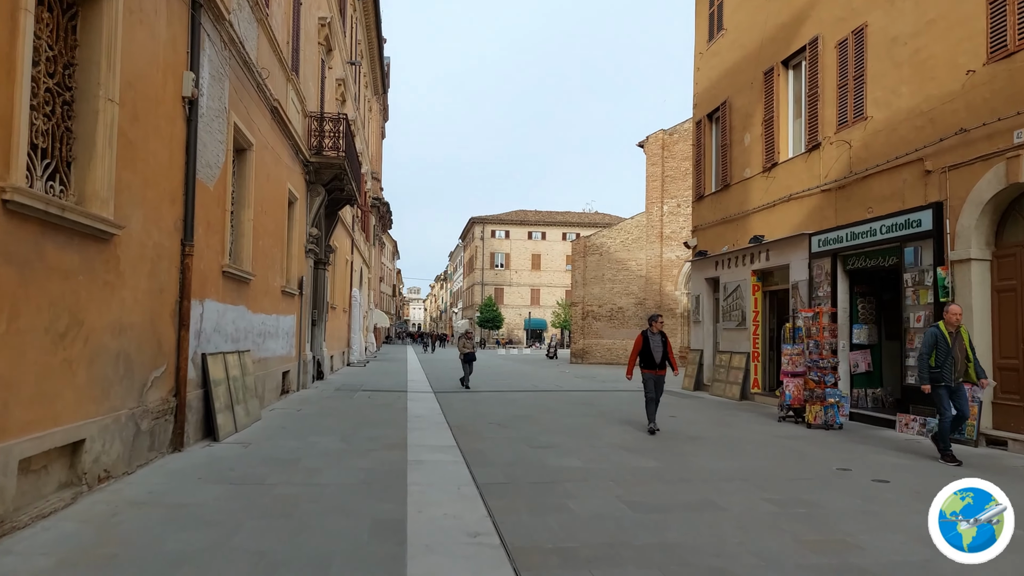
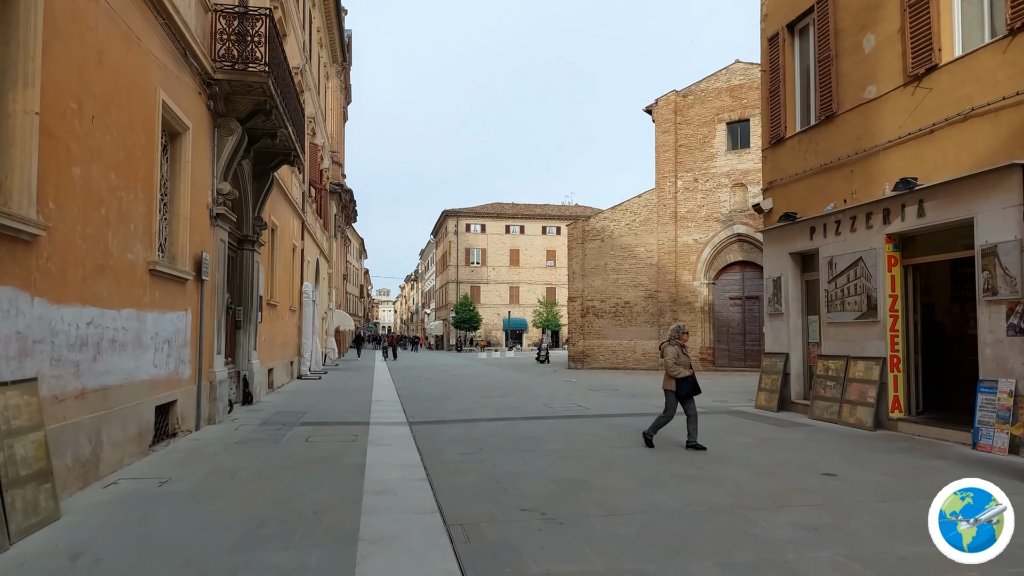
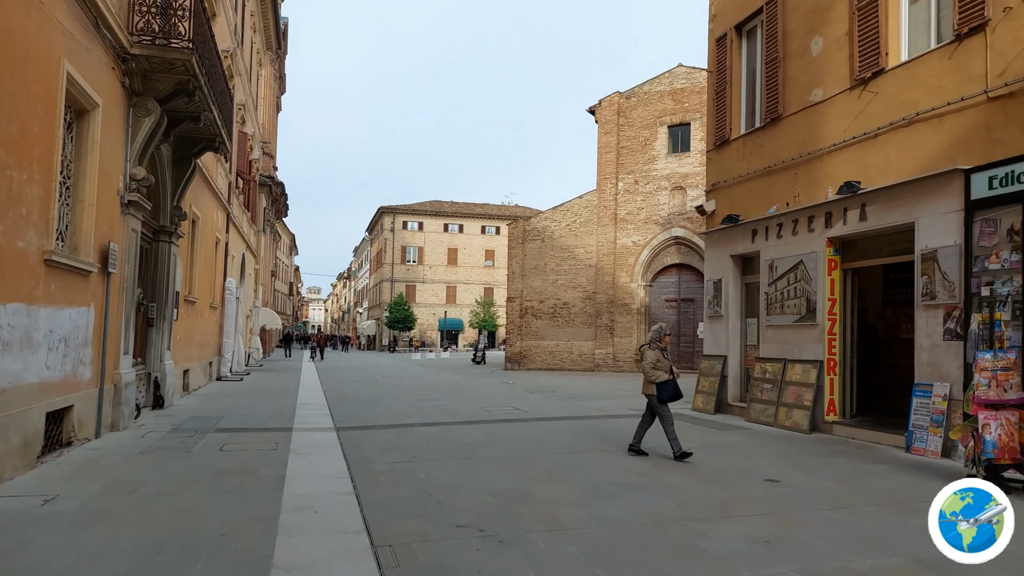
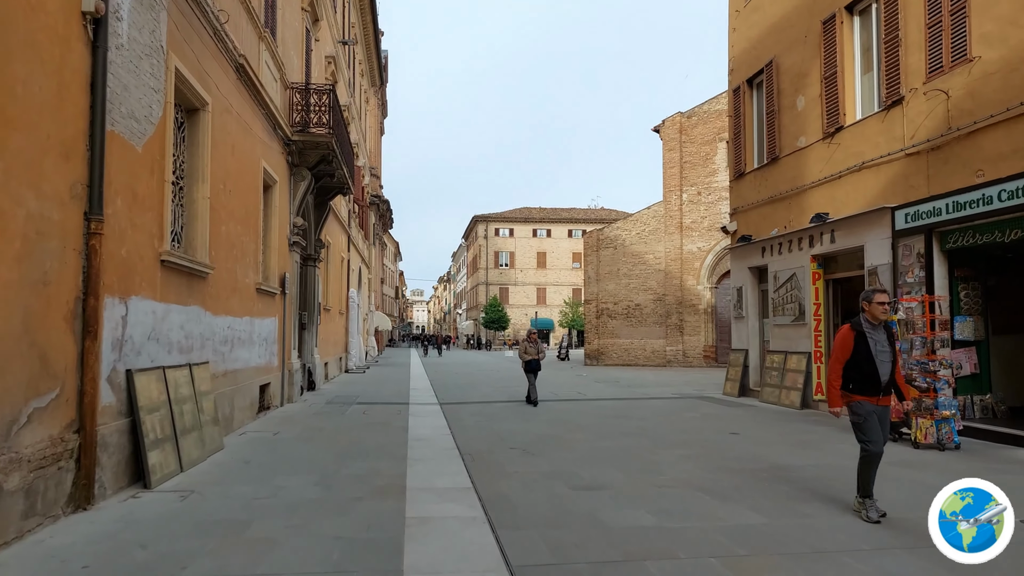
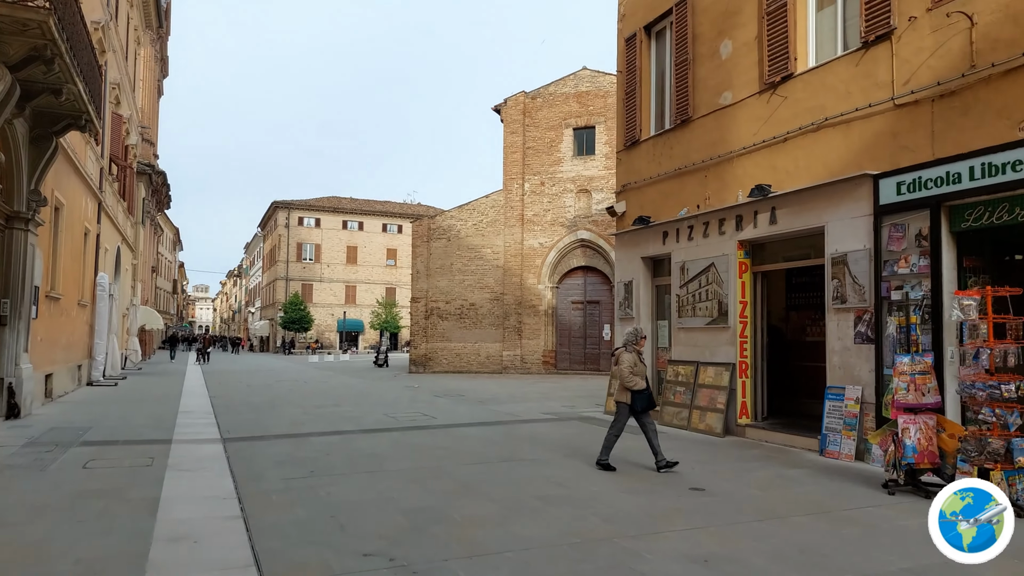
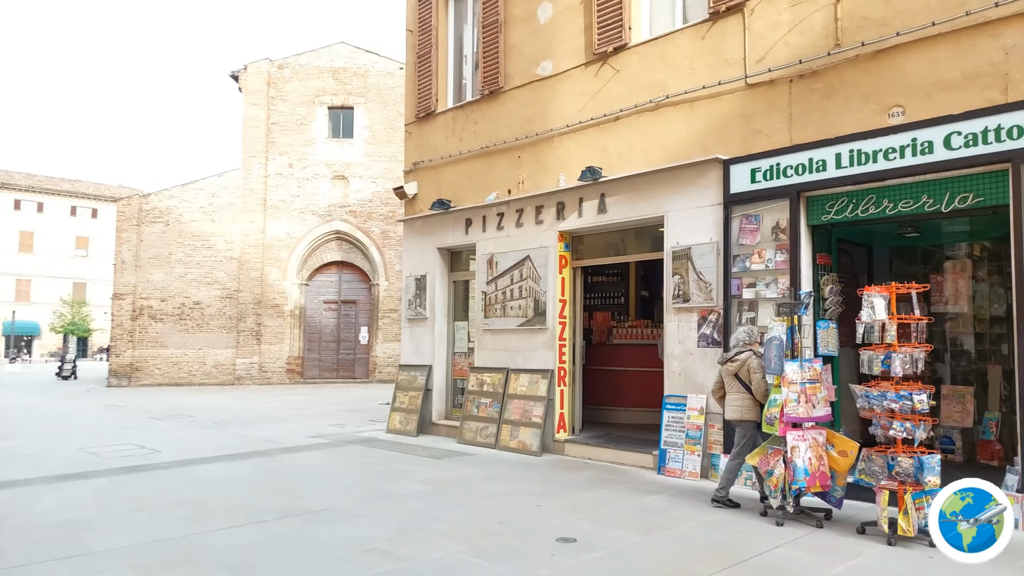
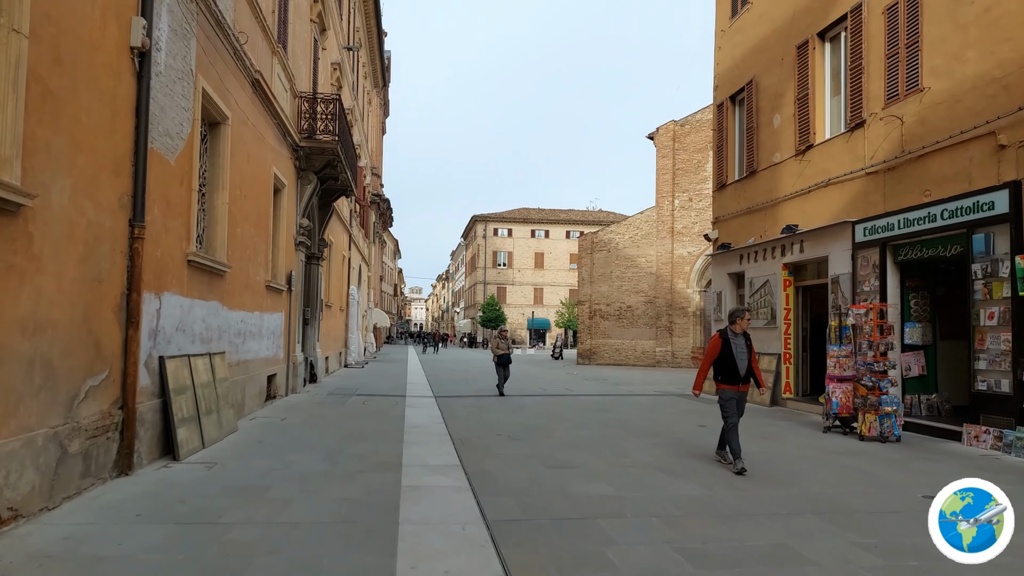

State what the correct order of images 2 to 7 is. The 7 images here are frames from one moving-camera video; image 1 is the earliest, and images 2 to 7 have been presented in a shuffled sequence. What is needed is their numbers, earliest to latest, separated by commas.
7, 4, 2, 3, 5, 6
